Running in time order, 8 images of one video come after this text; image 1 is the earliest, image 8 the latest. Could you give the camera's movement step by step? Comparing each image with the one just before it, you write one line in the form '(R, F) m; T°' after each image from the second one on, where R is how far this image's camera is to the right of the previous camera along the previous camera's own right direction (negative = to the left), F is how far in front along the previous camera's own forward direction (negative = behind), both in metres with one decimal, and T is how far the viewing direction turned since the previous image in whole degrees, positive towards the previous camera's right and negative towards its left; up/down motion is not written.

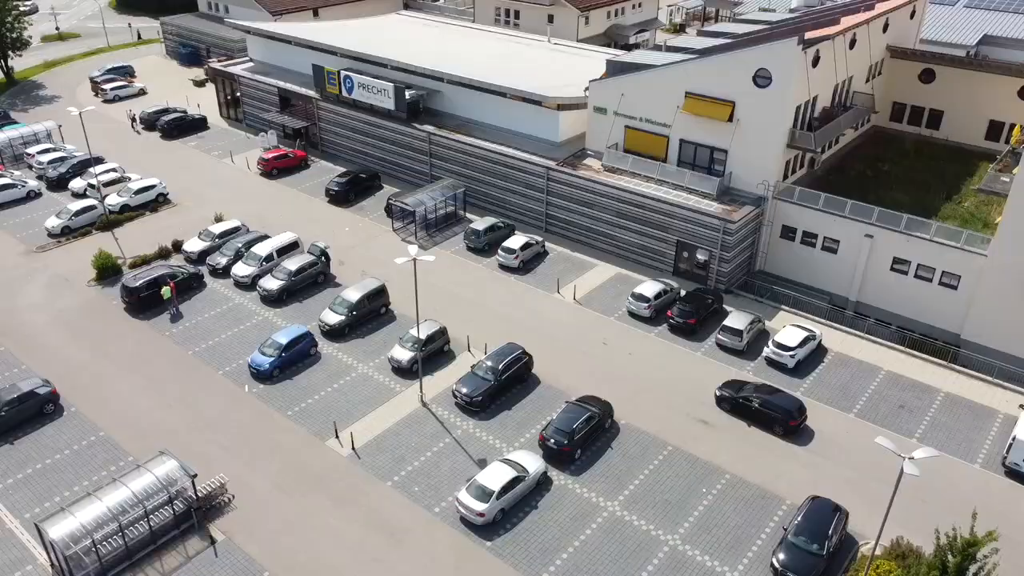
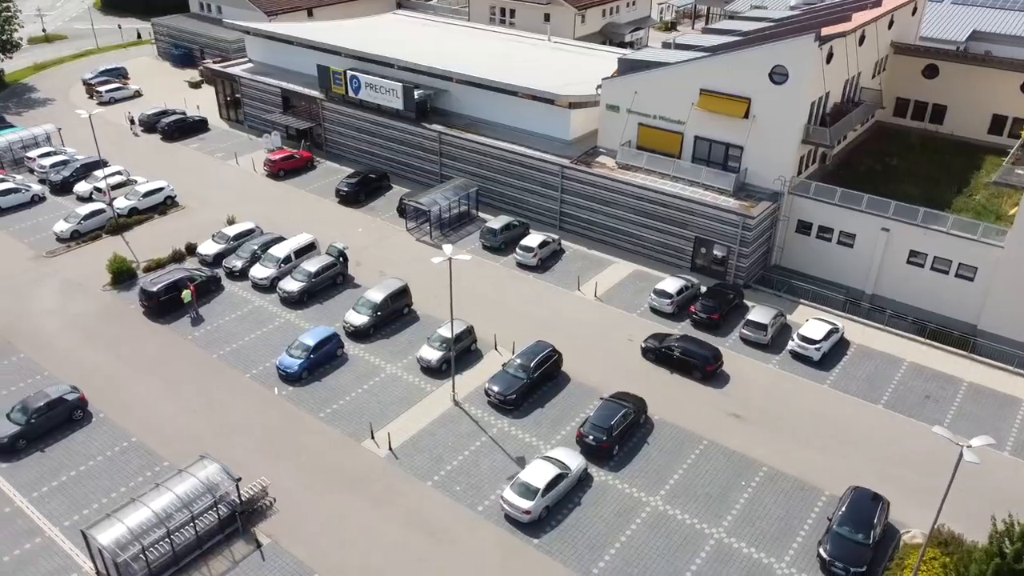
(-2.1, 0.0) m; +2°
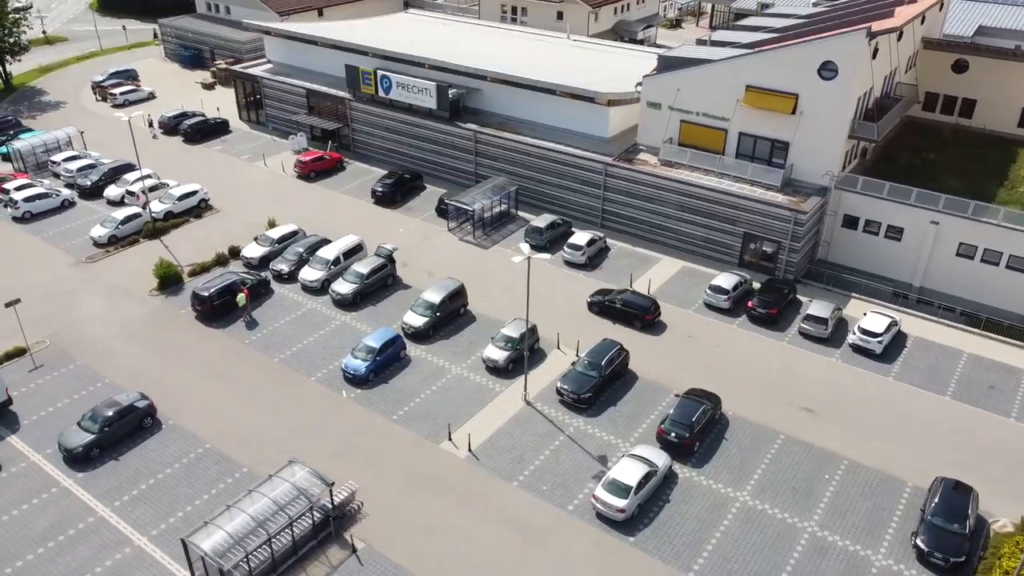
(-3.6, +0.1) m; +2°
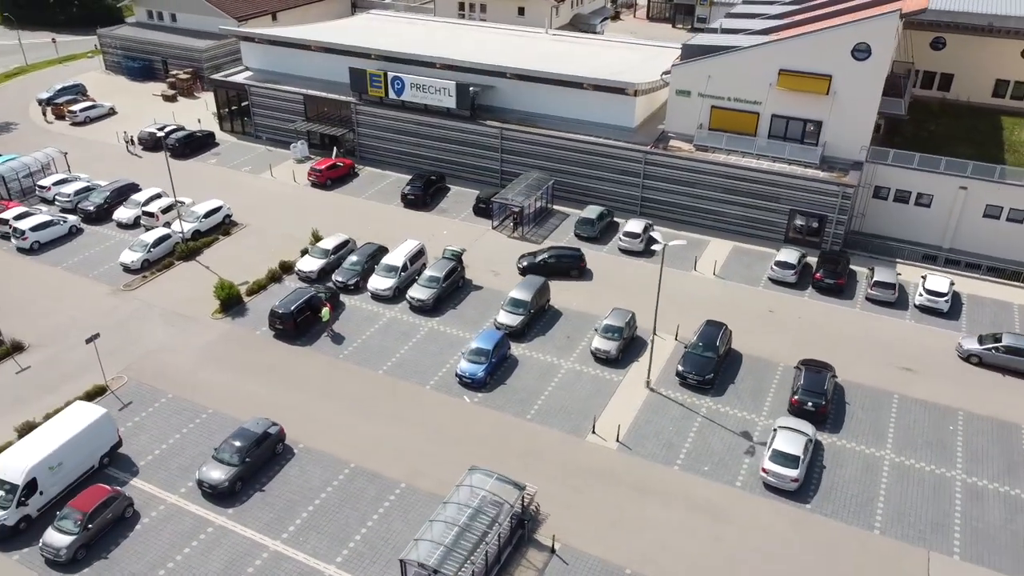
(-8.9, +0.6) m; +8°
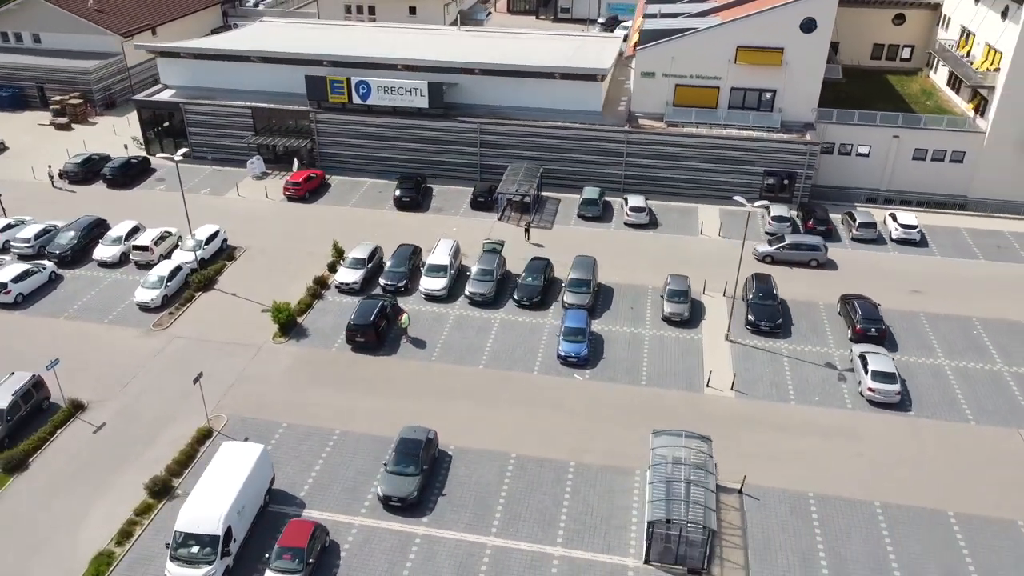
(-11.7, +0.2) m; +14°
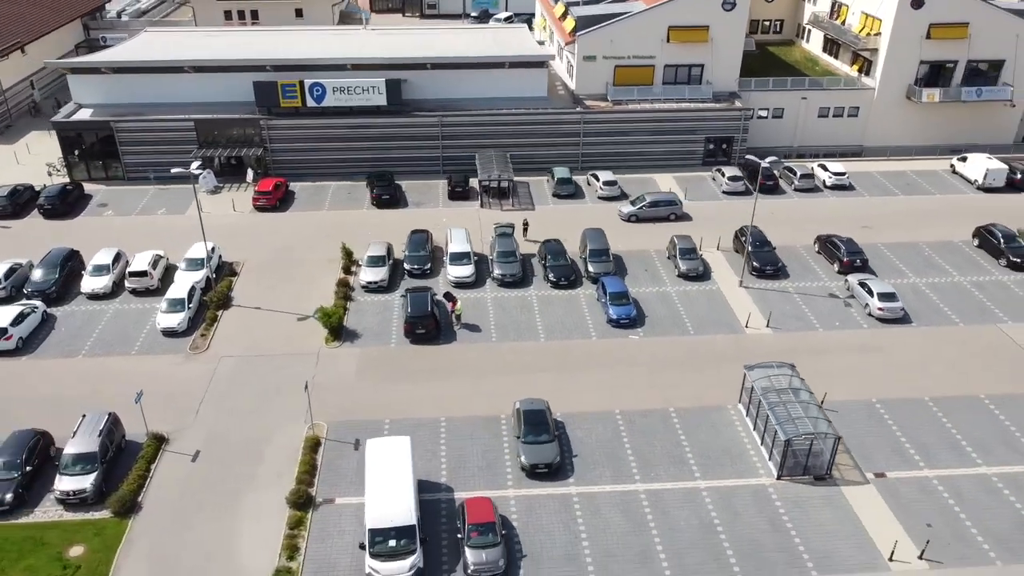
(-10.1, -0.4) m; +13°
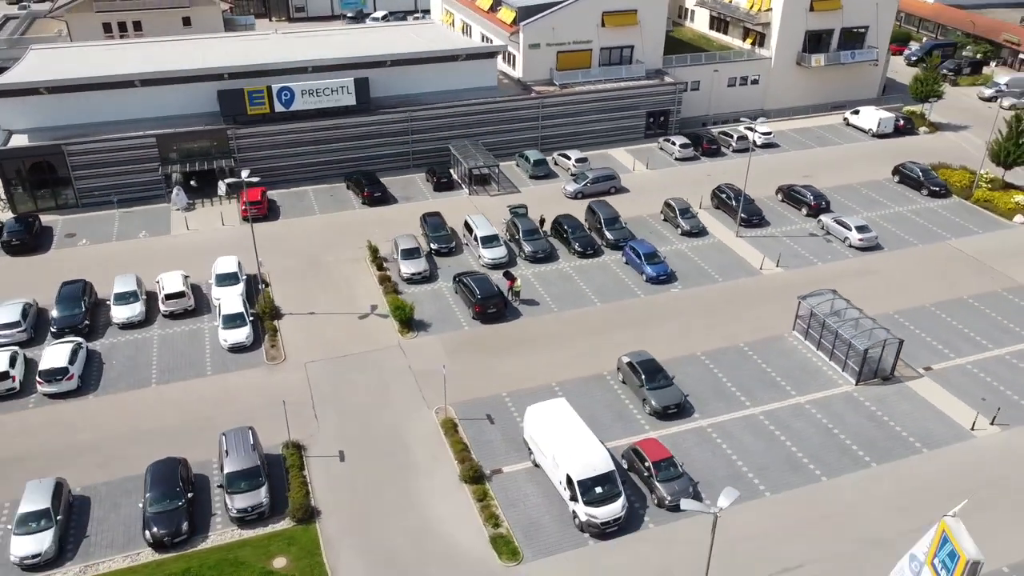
(-11.1, -0.6) m; +13°
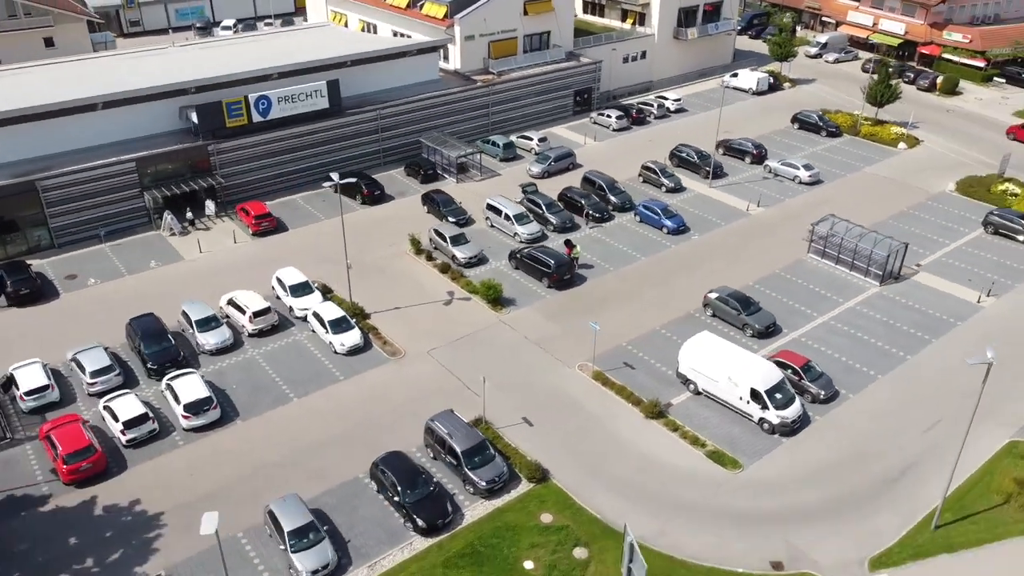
(-14.0, -0.4) m; +16°
